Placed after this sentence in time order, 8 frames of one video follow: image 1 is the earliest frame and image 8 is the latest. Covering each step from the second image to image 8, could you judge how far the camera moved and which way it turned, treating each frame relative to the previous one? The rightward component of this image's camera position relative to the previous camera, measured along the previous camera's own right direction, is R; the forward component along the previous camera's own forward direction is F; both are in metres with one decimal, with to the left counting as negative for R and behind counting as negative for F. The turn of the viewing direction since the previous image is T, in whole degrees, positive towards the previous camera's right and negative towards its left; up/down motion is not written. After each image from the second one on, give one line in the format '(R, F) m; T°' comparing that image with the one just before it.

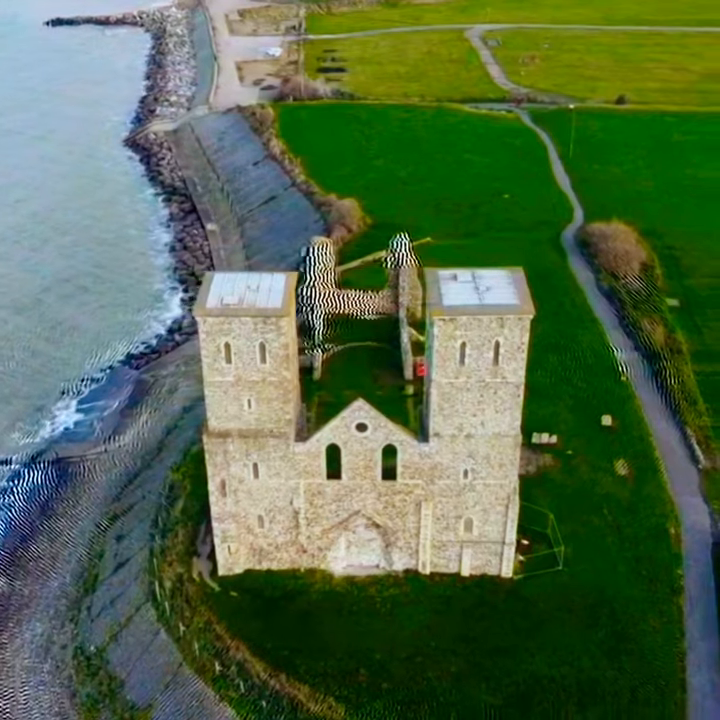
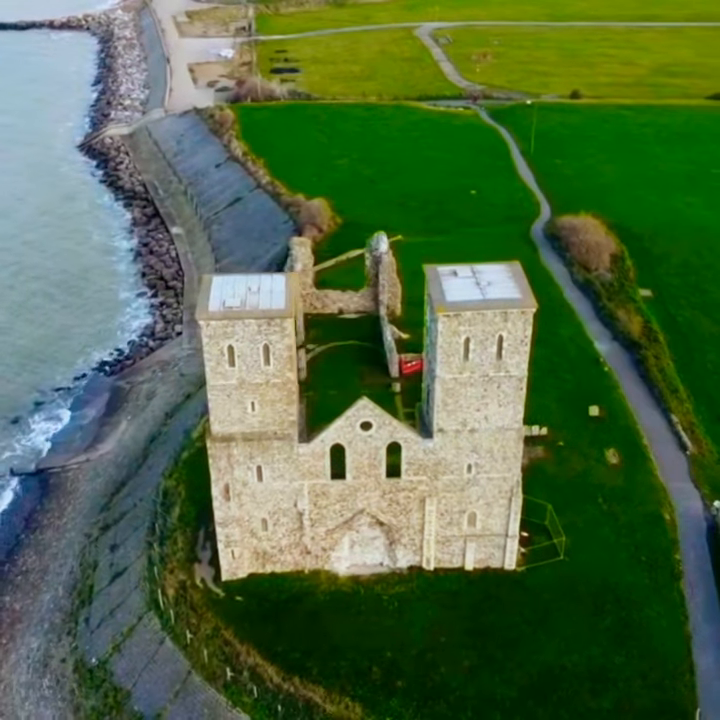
(-1.9, +0.1) m; +3°
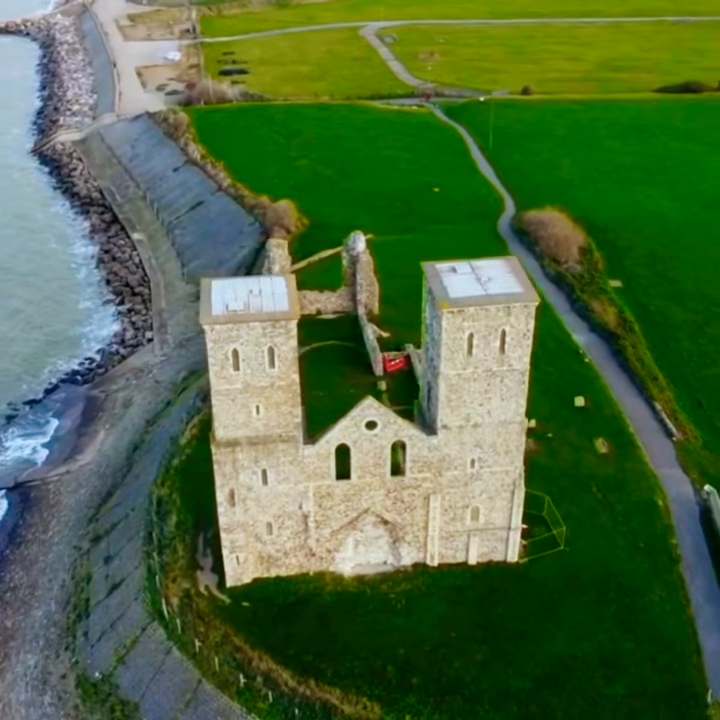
(-2.0, +0.1) m; +3°
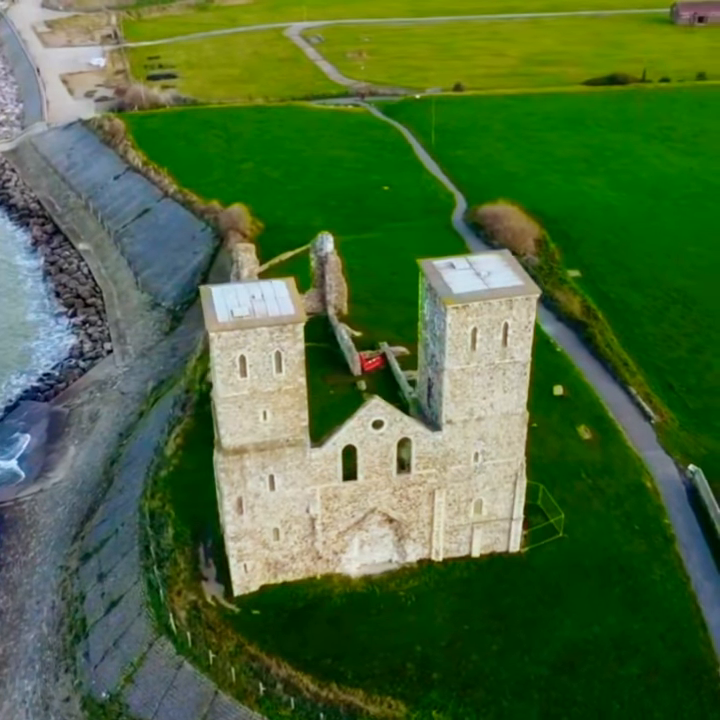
(-2.8, +0.1) m; +5°
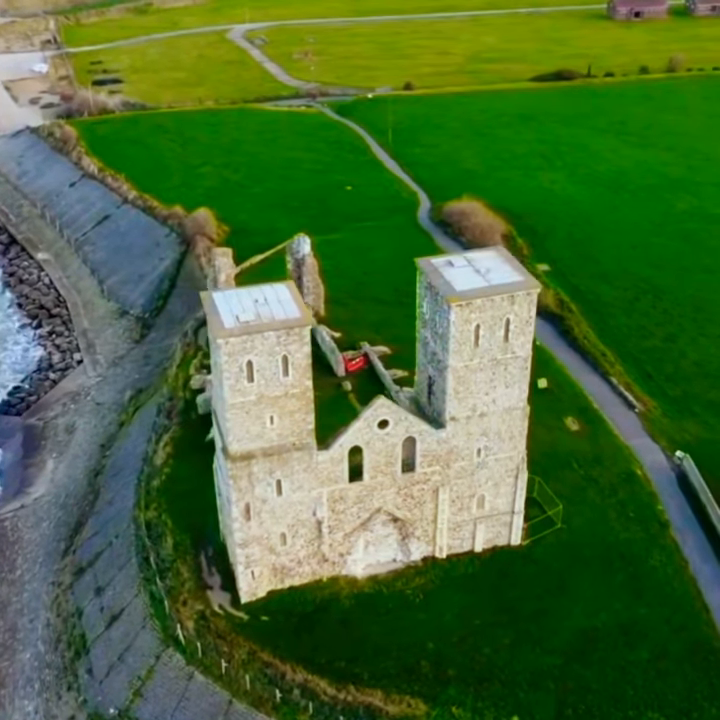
(-2.1, +0.1) m; +4°
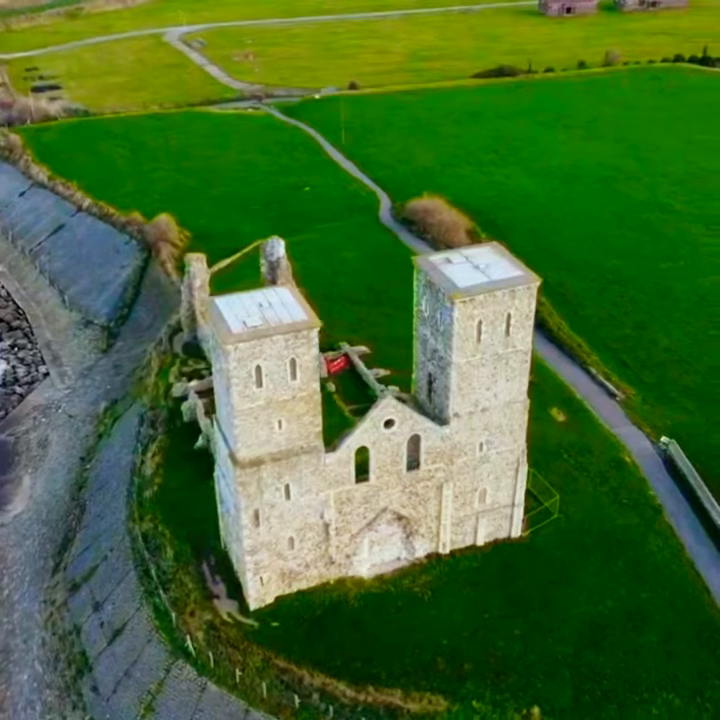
(-2.4, +0.1) m; +4°
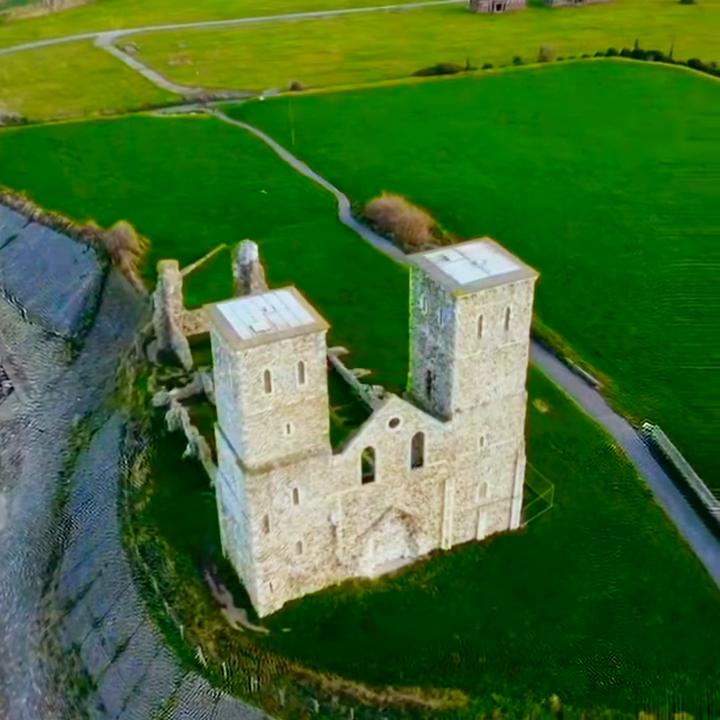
(-2.4, +0.1) m; +4°
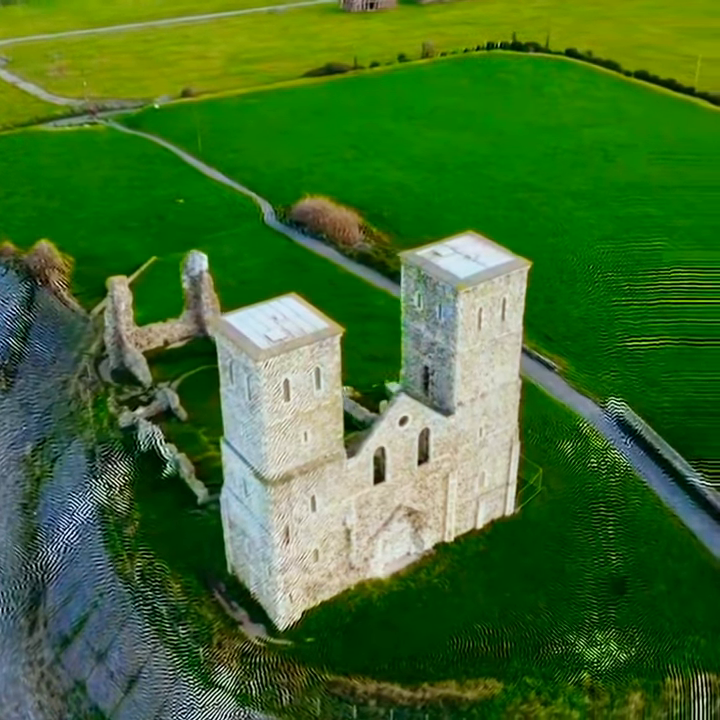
(-4.5, +0.4) m; +7°
